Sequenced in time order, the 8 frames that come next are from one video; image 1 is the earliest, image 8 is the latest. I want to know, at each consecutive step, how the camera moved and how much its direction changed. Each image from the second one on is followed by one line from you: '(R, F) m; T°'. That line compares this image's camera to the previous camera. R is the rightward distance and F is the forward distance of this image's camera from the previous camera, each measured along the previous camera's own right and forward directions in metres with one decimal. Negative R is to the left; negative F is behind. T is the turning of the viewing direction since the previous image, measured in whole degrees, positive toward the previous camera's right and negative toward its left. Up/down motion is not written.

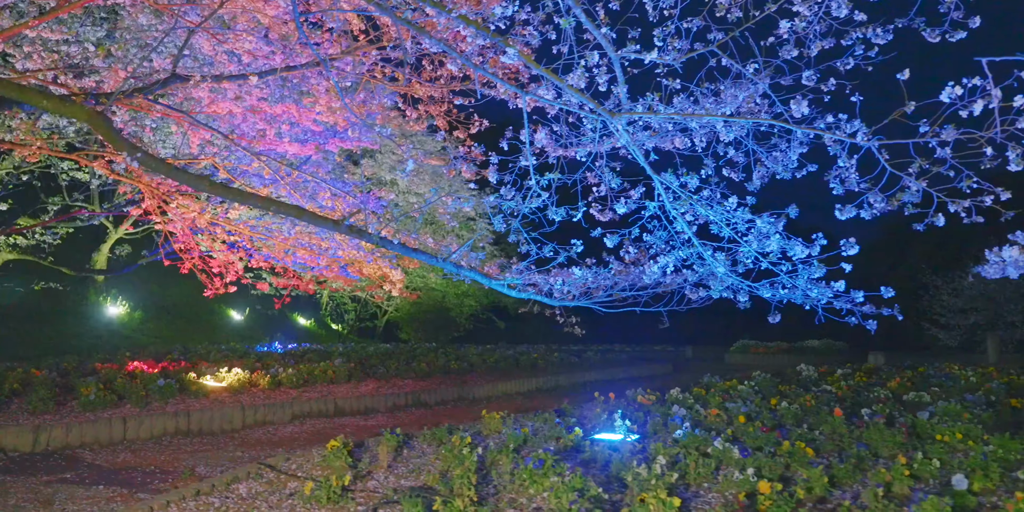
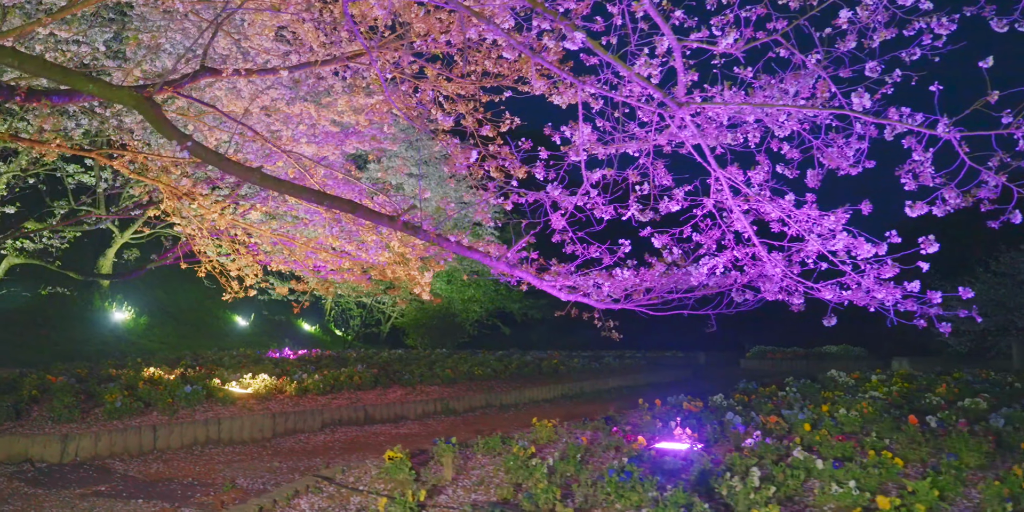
(-0.4, +0.3) m; 0°
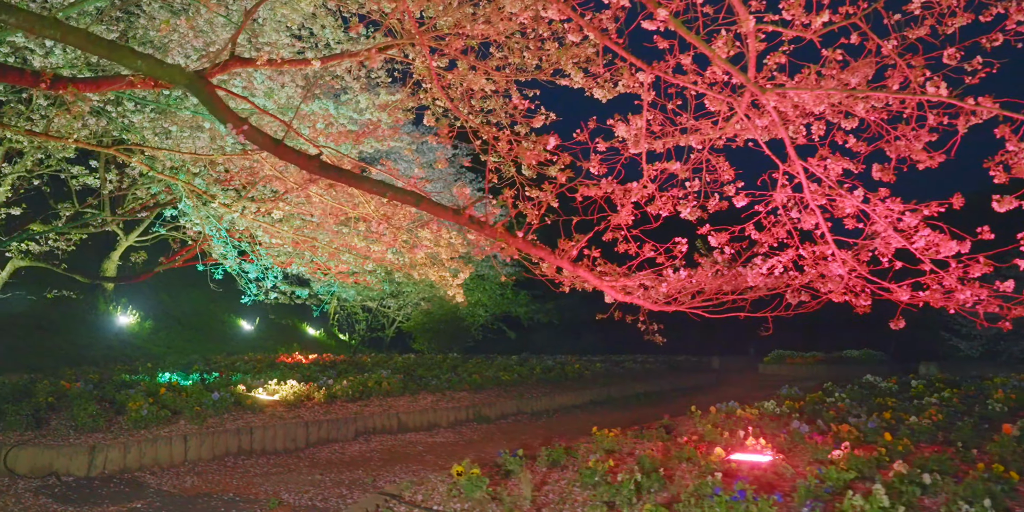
(-0.5, +0.4) m; 0°
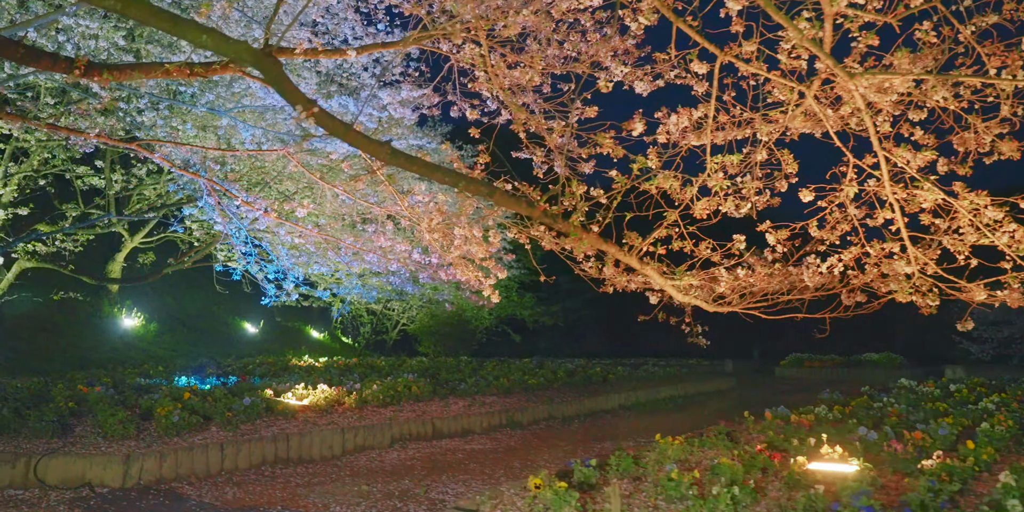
(-0.4, +0.3) m; 0°
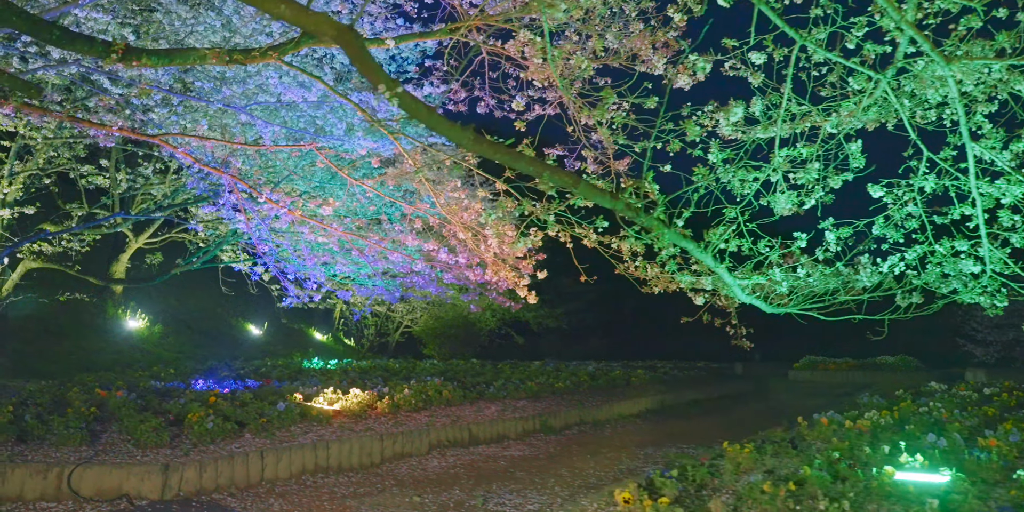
(-0.4, +0.3) m; 0°
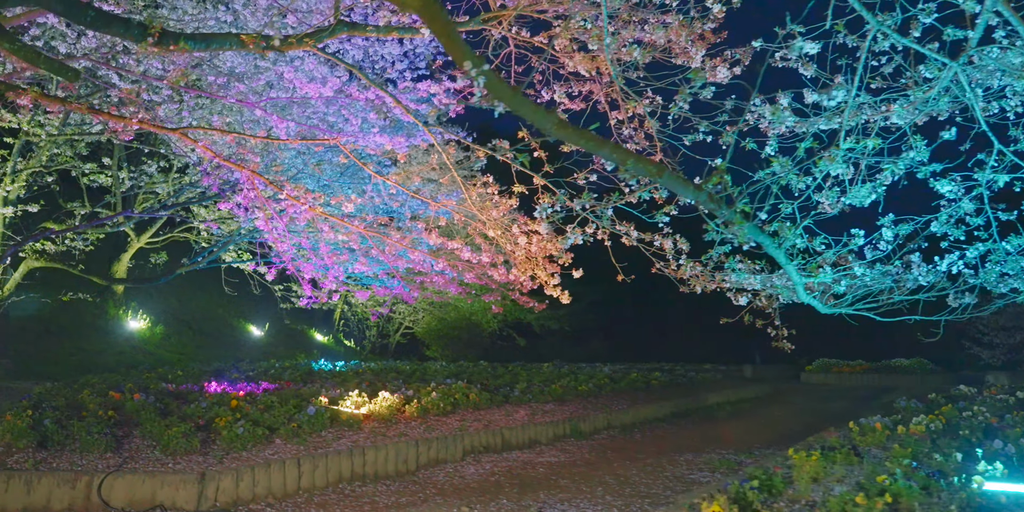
(-0.4, +0.3) m; 0°
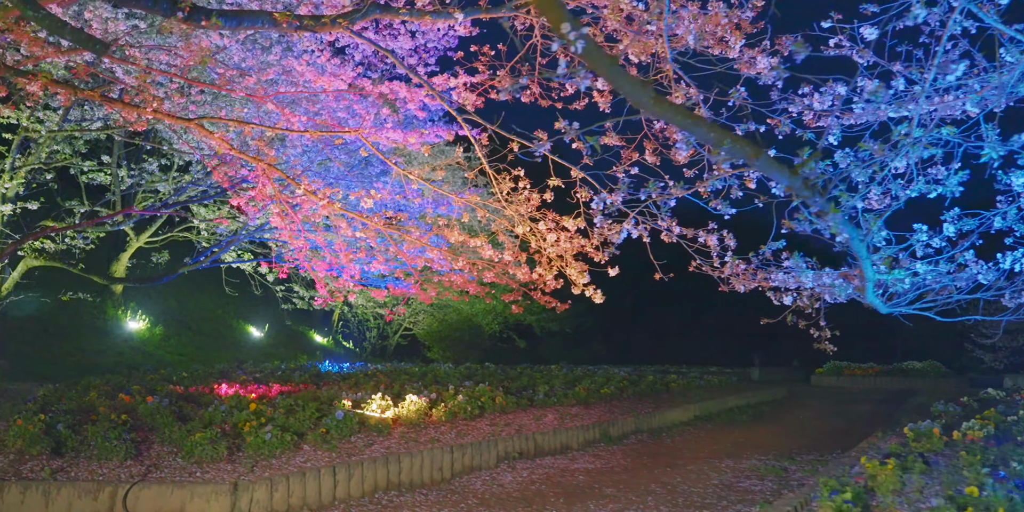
(-0.4, +0.3) m; 0°
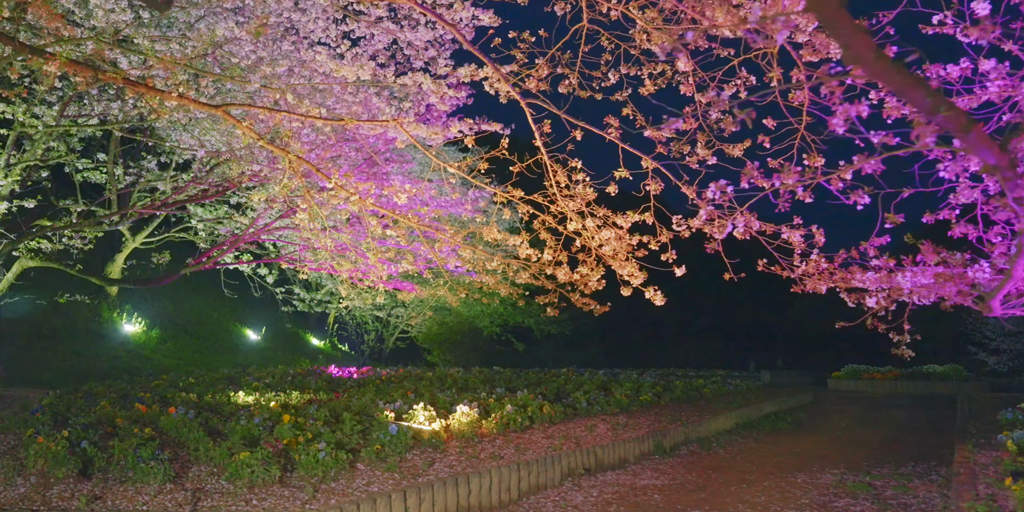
(-0.6, +0.6) m; +1°
